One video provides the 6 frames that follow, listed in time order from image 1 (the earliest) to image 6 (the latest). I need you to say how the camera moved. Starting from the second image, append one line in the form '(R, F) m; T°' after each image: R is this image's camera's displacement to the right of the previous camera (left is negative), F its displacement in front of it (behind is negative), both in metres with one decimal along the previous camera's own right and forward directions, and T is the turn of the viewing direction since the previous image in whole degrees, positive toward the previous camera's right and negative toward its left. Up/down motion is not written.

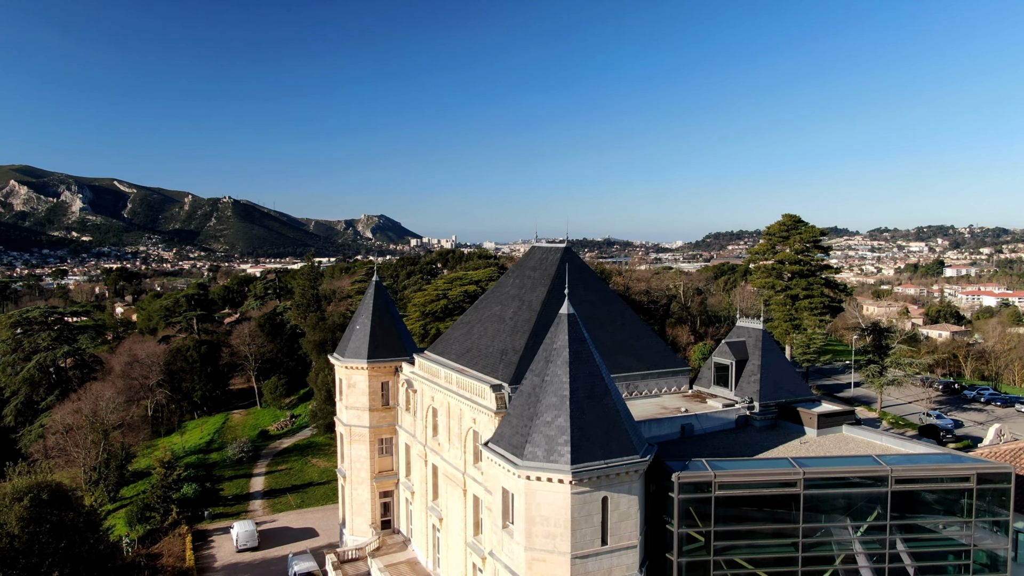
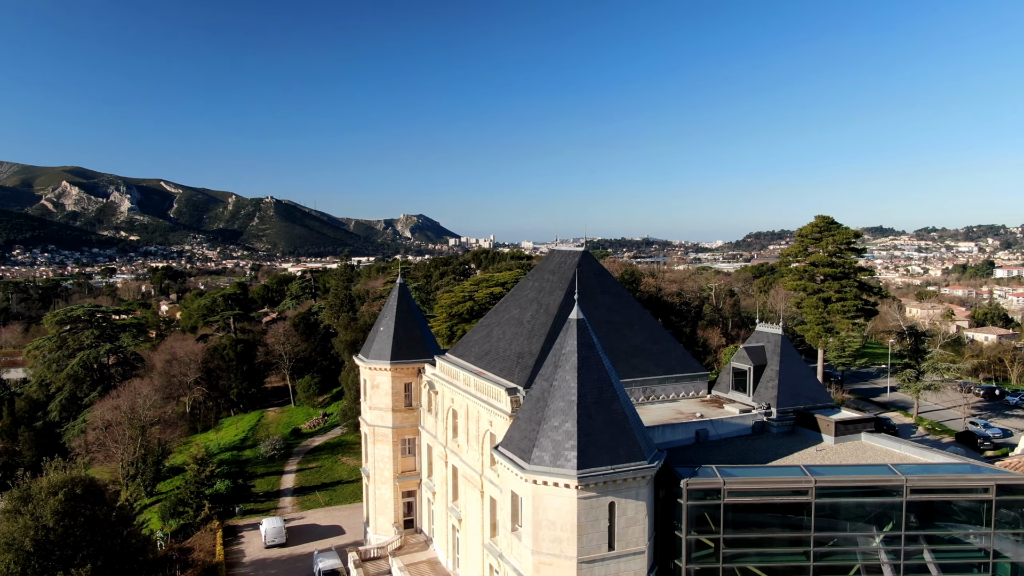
(+1.6, -0.6) m; -3°
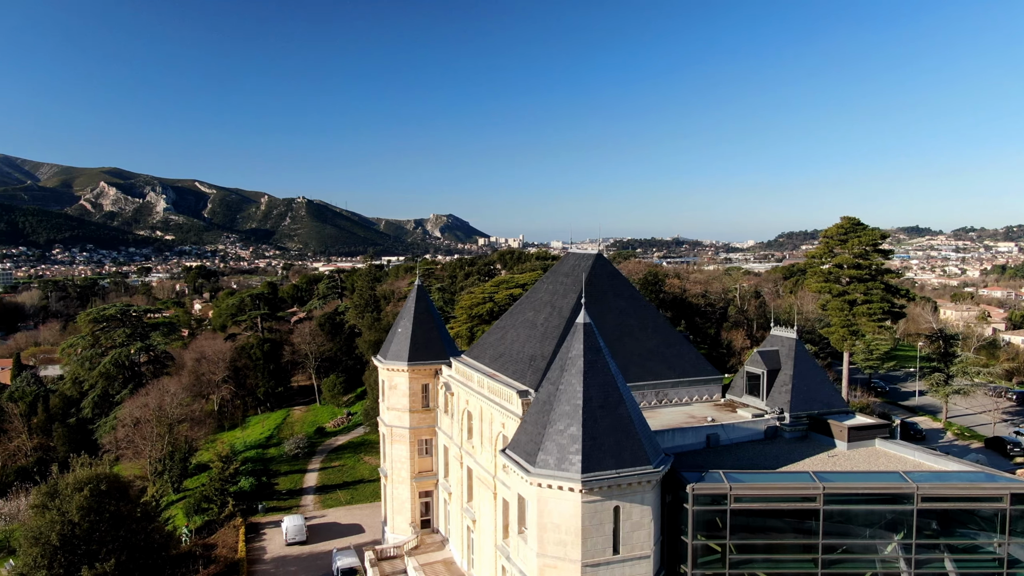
(+1.3, -0.5) m; -2°
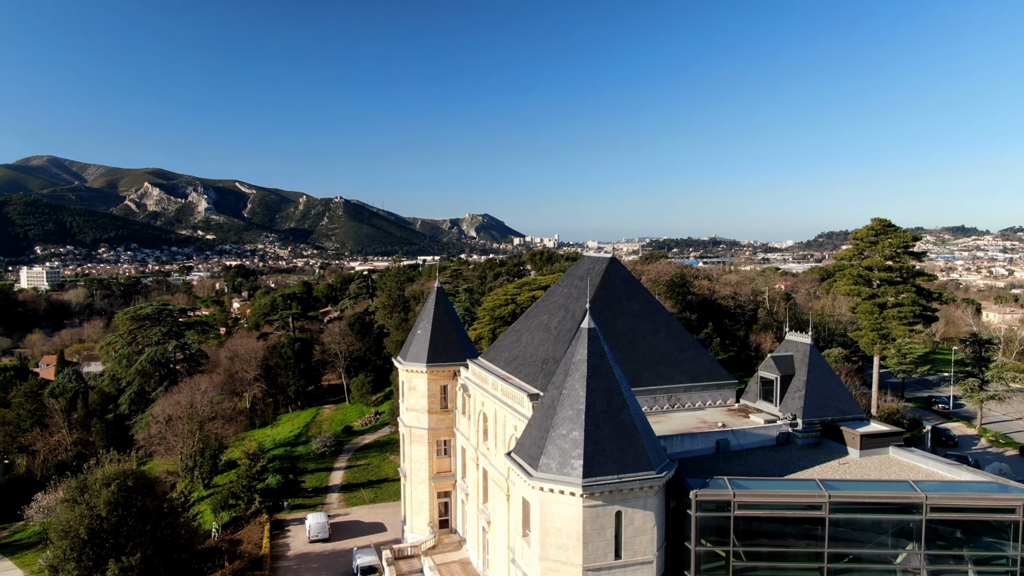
(+1.8, -0.7) m; -2°
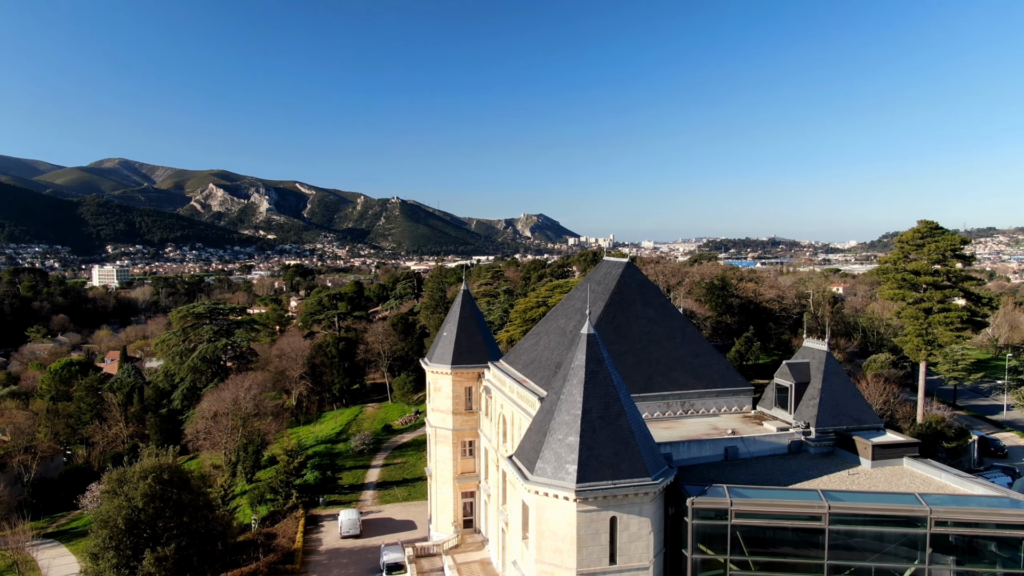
(+3.4, -1.0) m; -4°
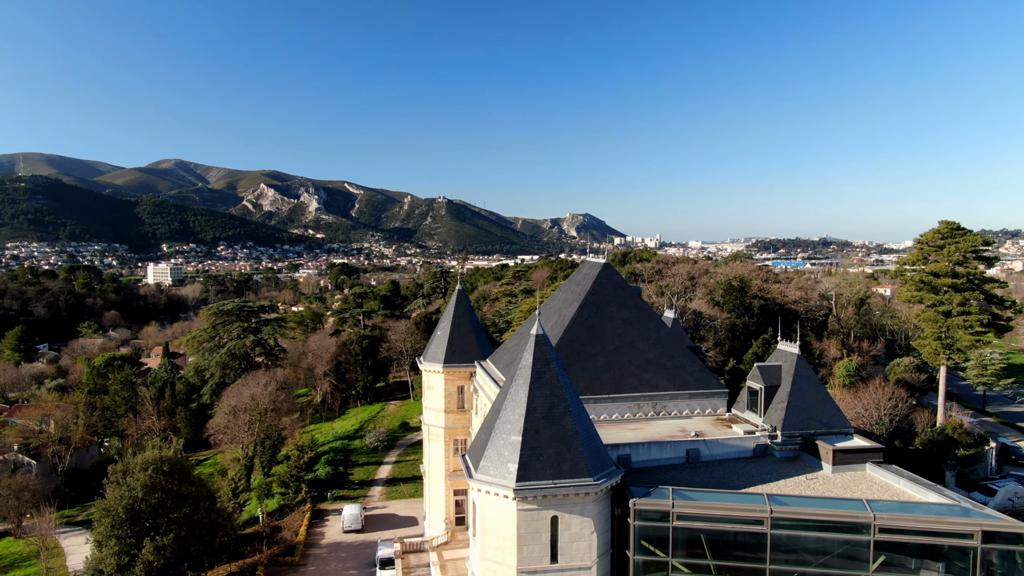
(+6.8, -0.3) m; -2°
